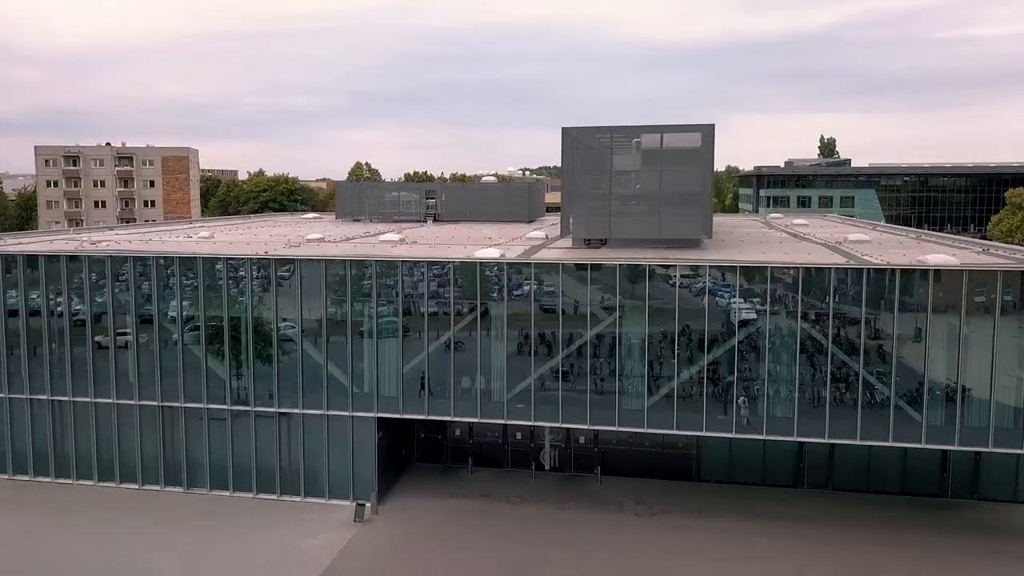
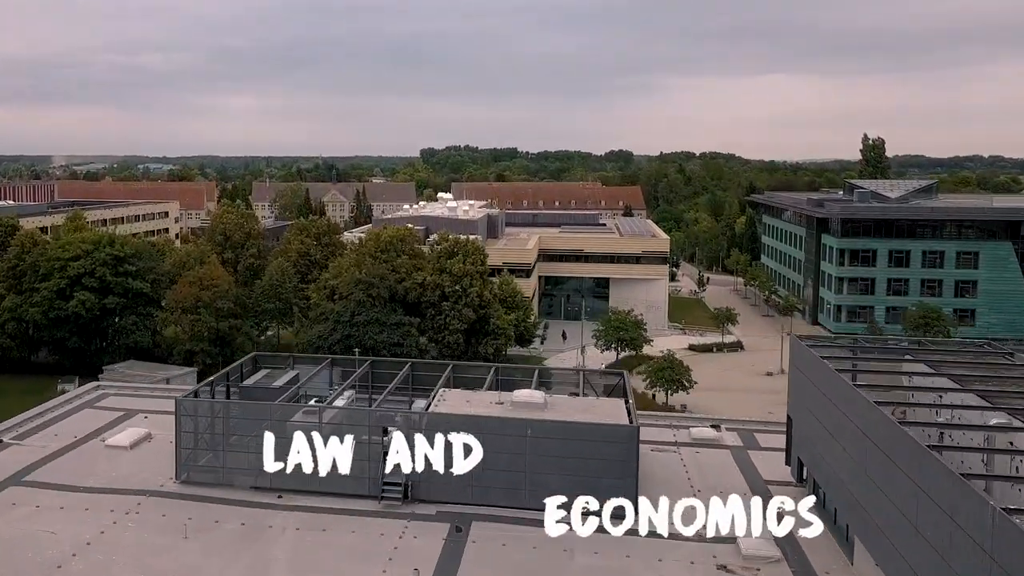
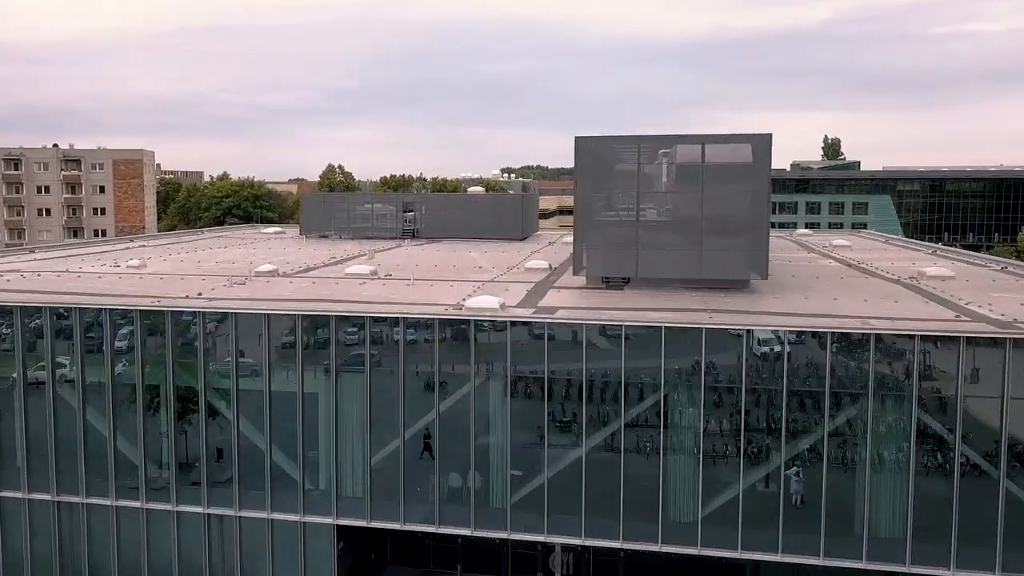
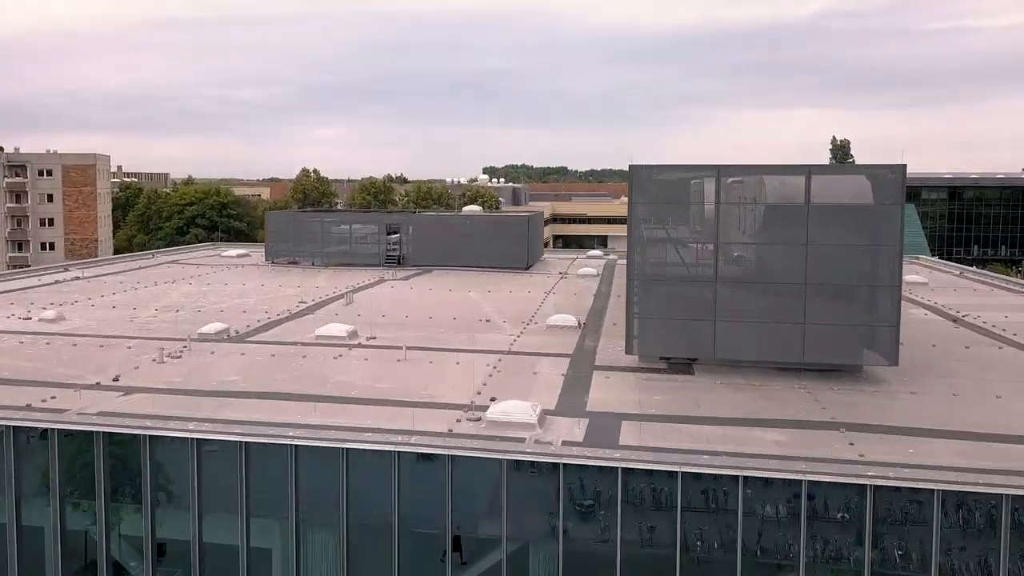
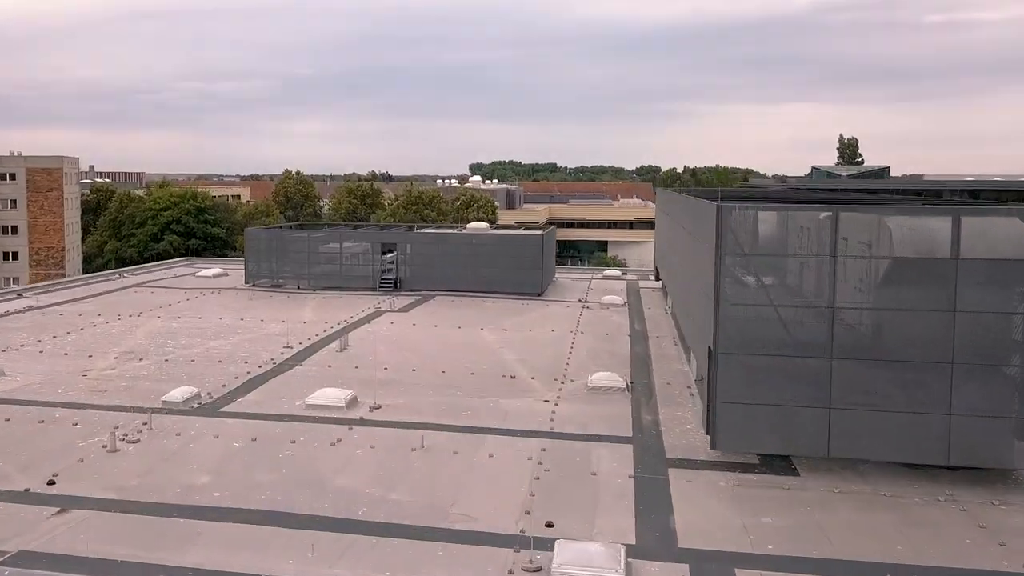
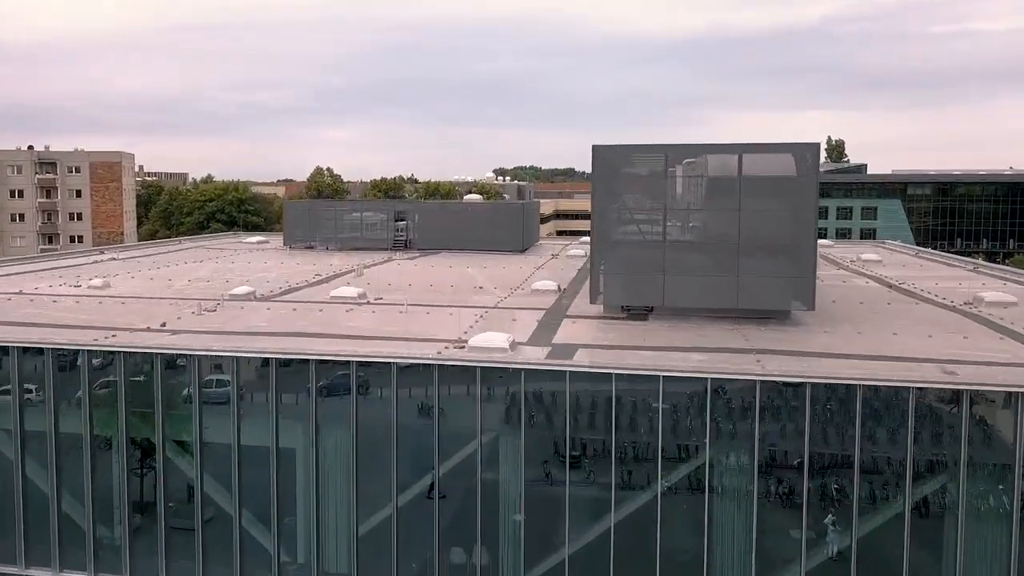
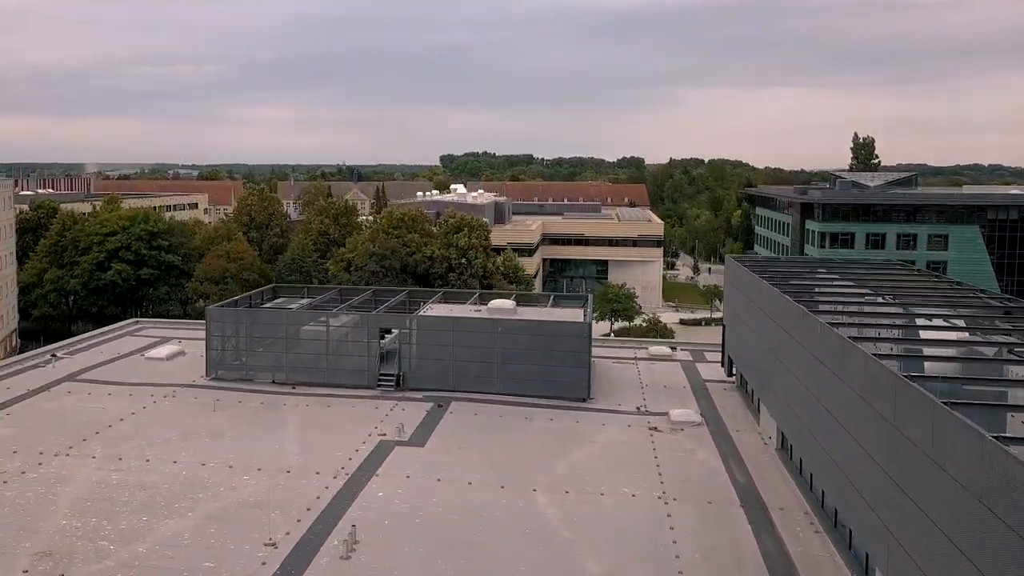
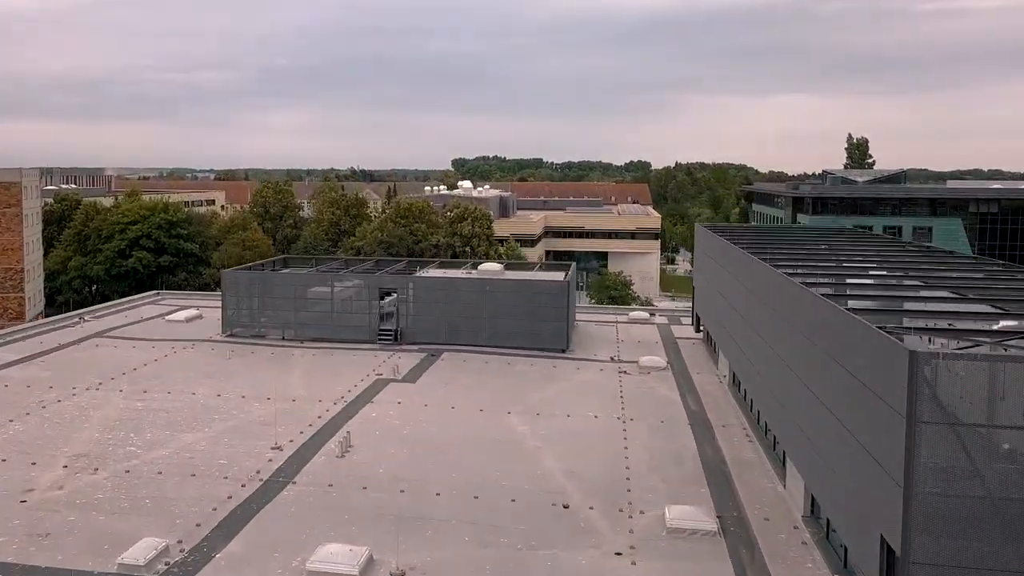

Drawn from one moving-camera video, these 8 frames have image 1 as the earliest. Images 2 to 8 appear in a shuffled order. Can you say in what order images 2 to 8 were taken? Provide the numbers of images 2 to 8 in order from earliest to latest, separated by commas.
3, 6, 4, 5, 8, 7, 2
